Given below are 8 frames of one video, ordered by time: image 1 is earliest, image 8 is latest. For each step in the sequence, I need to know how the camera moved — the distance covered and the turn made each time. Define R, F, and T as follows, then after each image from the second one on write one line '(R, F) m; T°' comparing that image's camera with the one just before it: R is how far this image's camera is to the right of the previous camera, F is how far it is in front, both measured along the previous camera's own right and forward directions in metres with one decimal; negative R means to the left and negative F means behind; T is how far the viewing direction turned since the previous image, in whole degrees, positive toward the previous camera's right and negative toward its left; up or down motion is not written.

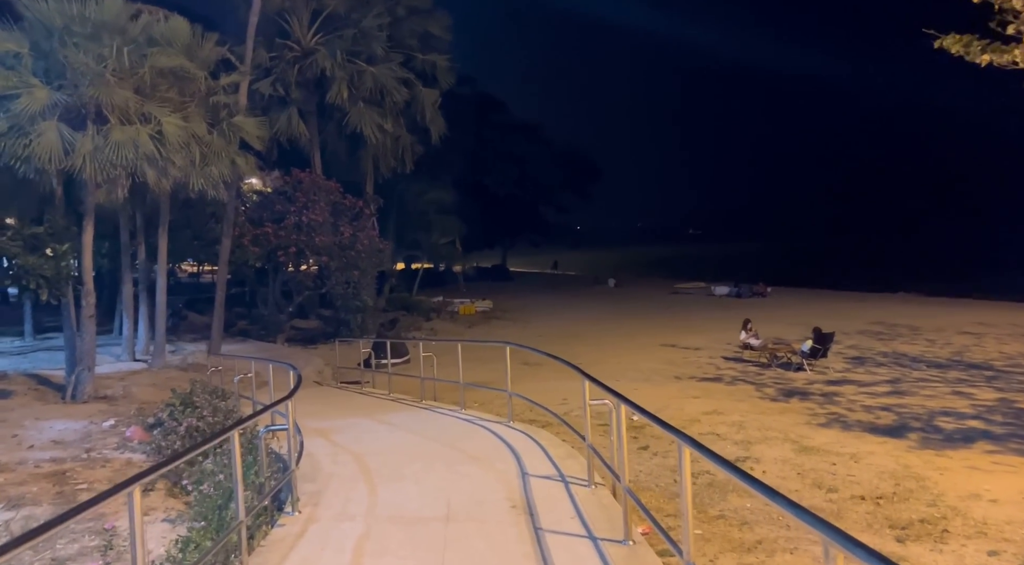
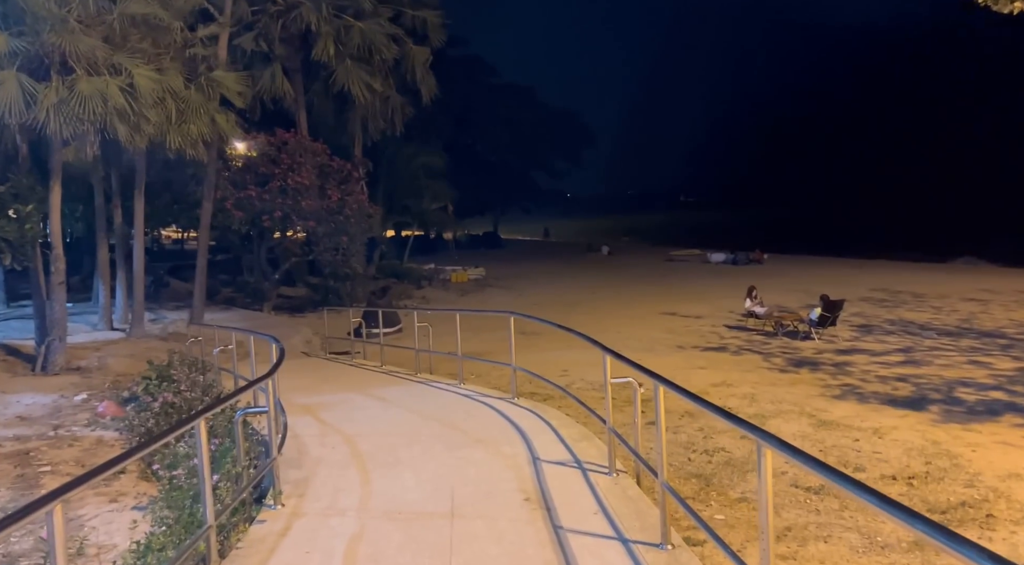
(-0.2, +0.7) m; +1°
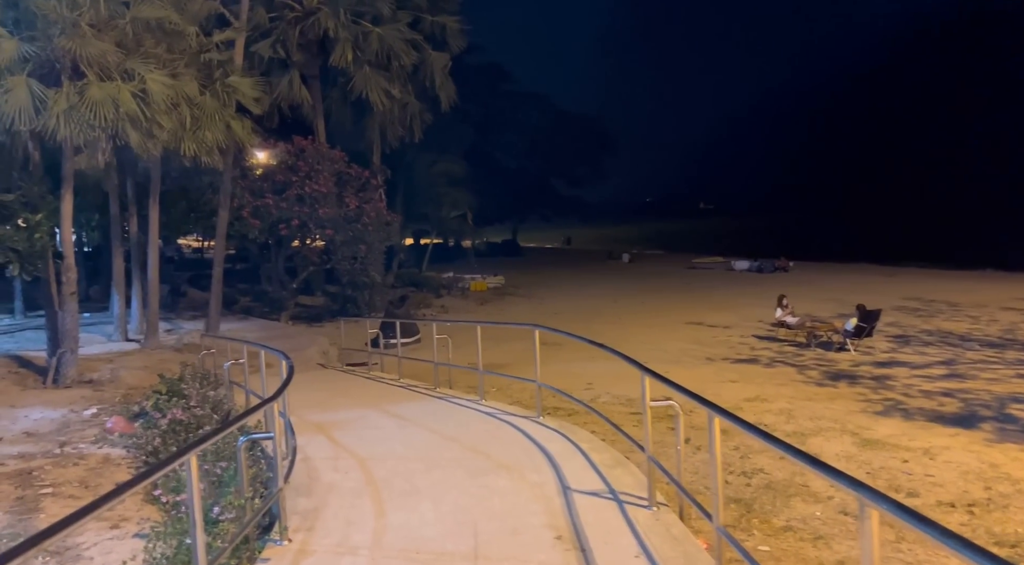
(-0.1, +0.5) m; -2°
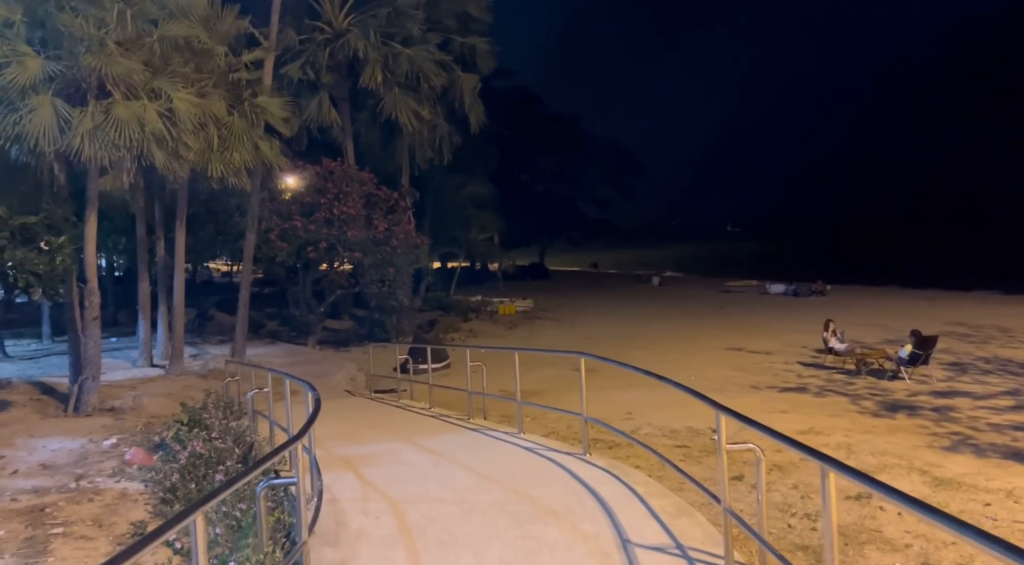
(-0.2, +0.5) m; -2°
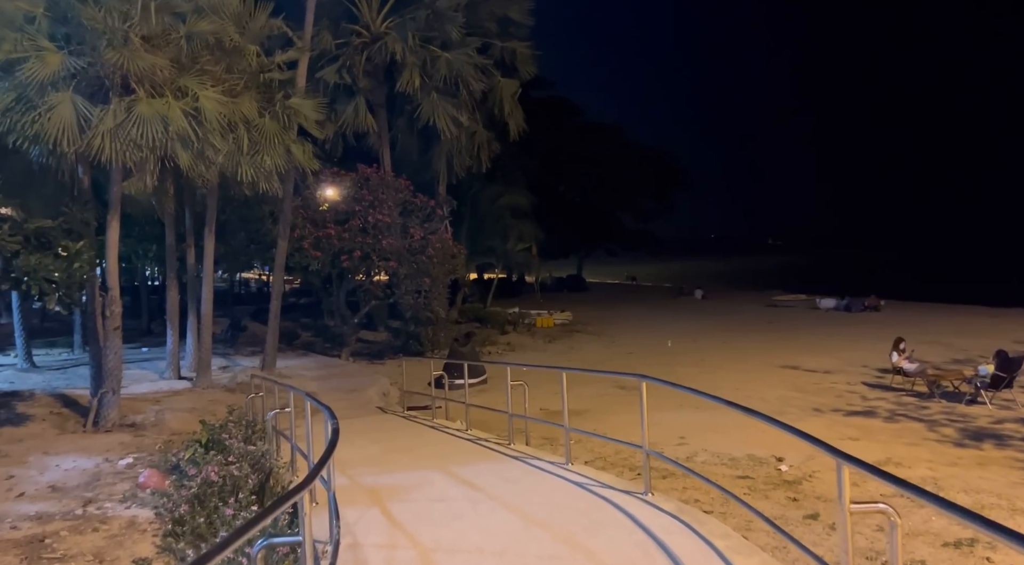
(-0.1, +0.8) m; -3°
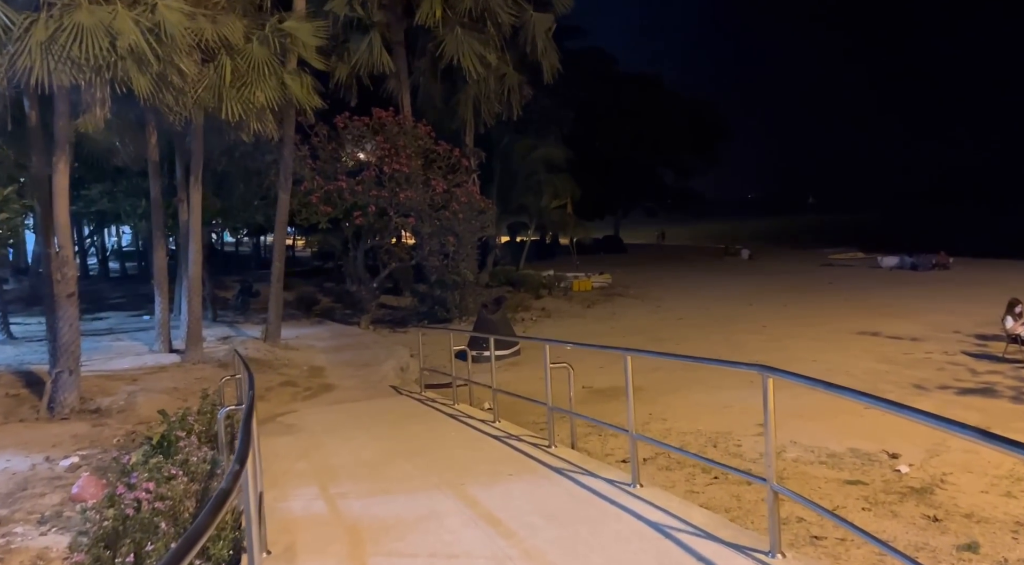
(-0.1, +2.1) m; -3°
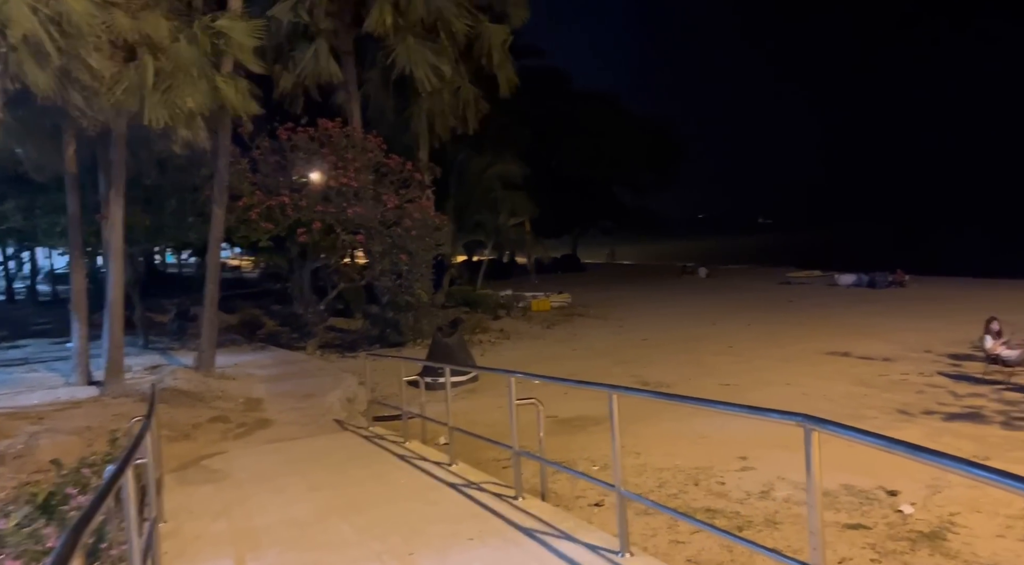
(0.0, +0.9) m; +4°
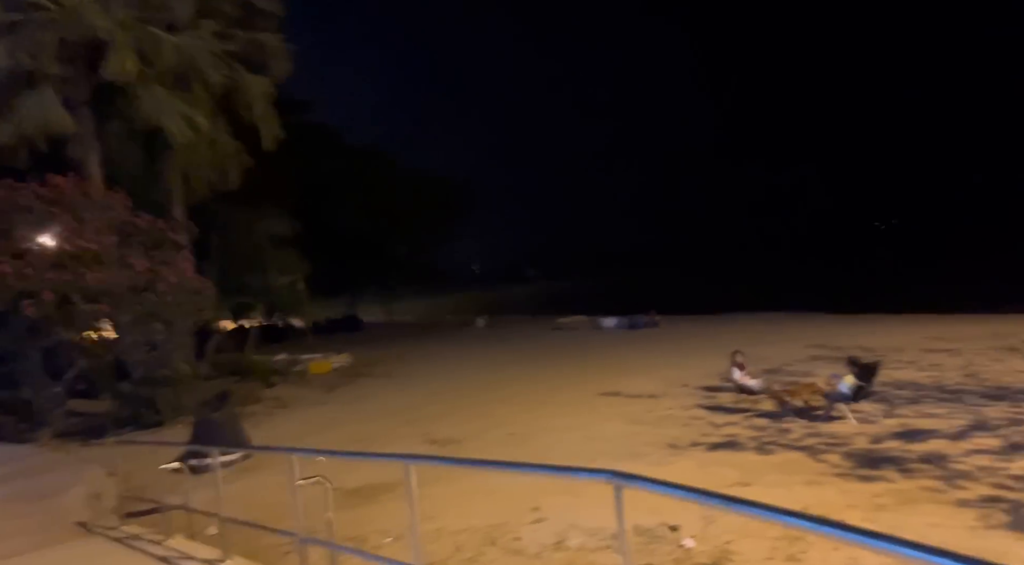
(+0.2, +0.3) m; +18°
